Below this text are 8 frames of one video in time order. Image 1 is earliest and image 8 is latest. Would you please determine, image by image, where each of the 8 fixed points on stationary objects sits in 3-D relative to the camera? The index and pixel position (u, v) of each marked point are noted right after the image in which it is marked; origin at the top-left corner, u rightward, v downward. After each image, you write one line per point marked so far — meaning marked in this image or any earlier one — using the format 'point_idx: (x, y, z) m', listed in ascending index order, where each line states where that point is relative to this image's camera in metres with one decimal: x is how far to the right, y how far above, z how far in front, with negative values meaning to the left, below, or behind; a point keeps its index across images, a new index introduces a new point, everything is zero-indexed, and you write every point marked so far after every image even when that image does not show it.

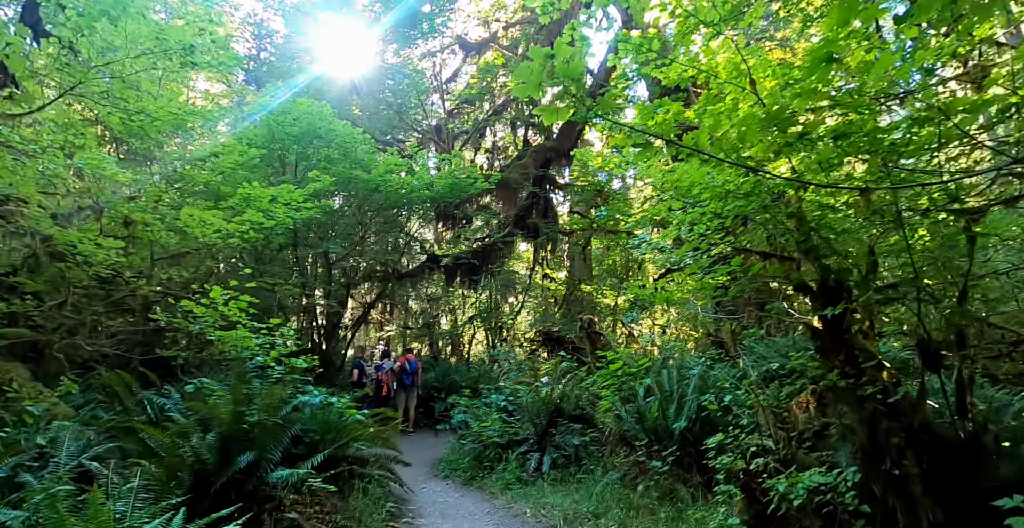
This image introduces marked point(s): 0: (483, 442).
0: (-0.4, -2.5, +7.7) m
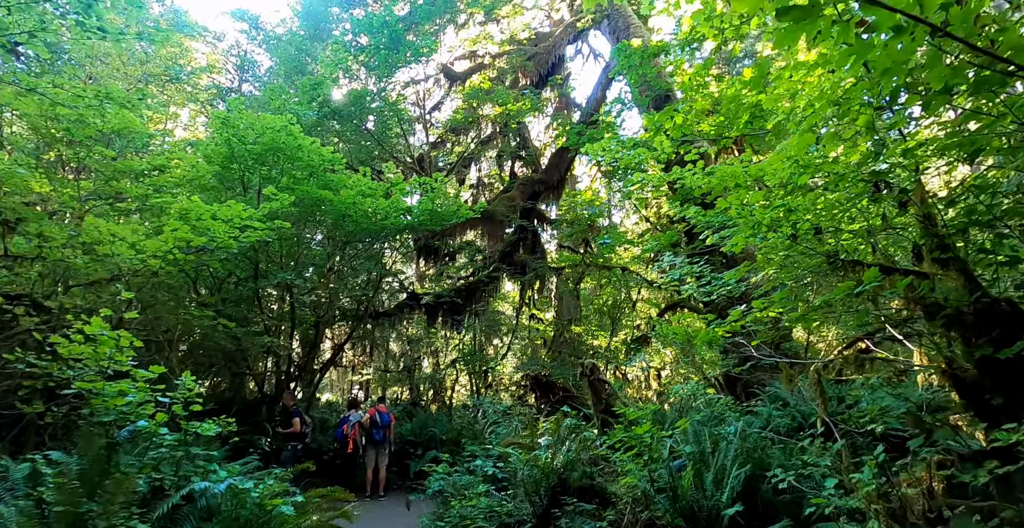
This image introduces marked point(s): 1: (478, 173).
0: (-0.5, -2.9, +6.5) m
1: (-0.9, +2.5, +16.1) m
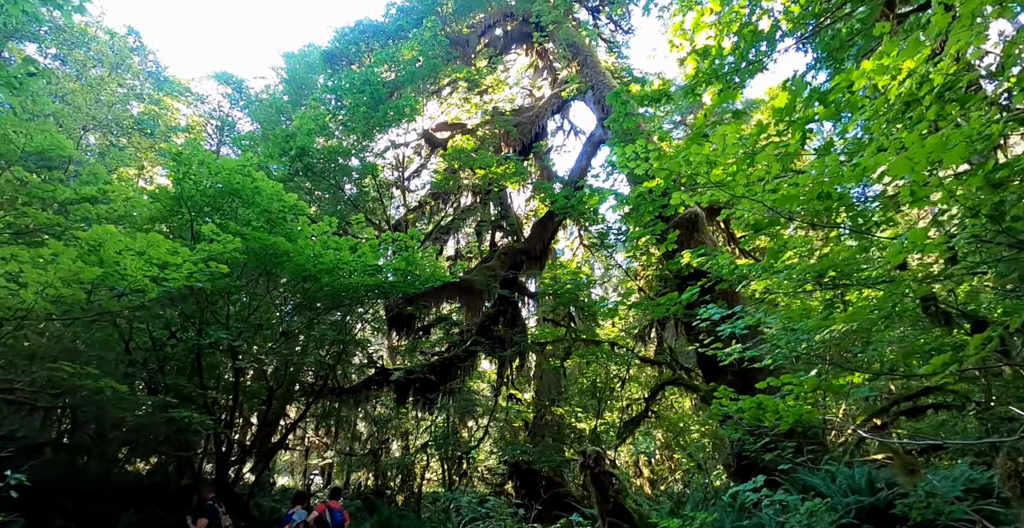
0: (-0.7, -3.4, +5.2) m
1: (-1.4, +0.6, +15.4) m
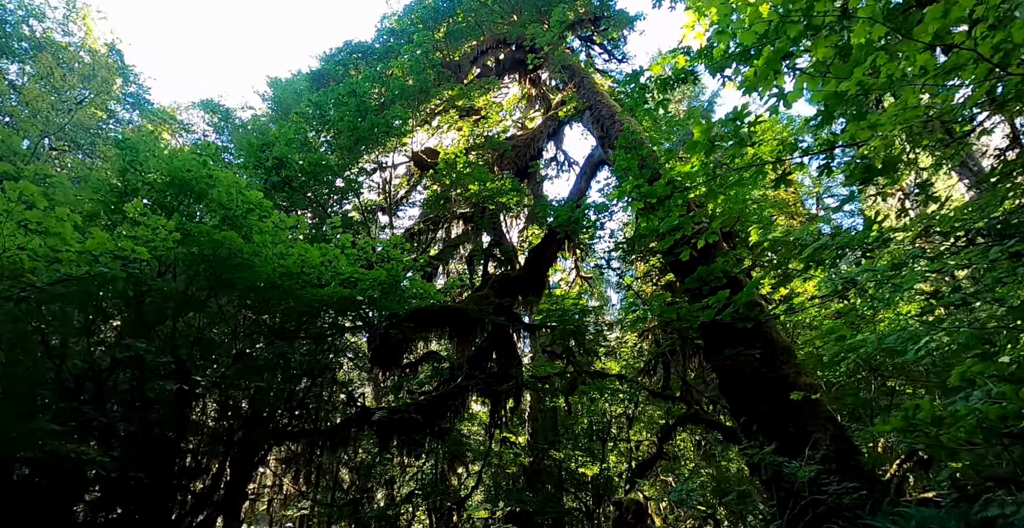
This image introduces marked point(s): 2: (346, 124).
0: (-0.7, -3.4, +3.9) m
1: (-1.6, -0.2, +14.4) m
2: (-3.4, +2.9, +11.7) m
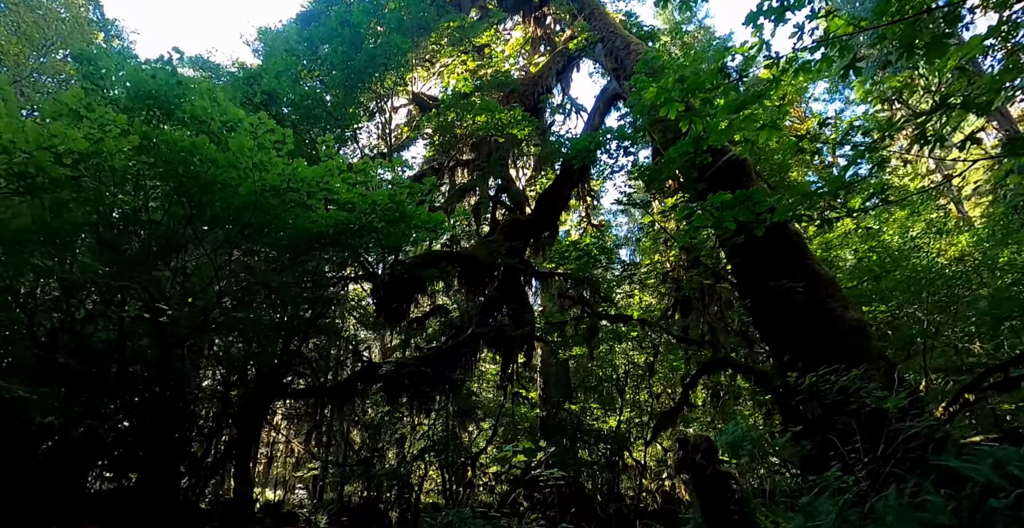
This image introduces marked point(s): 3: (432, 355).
0: (-0.4, -2.8, +3.5) m
1: (-1.4, +1.0, +13.8) m
2: (-3.2, +3.8, +10.8) m
3: (-1.5, -1.6, +10.5) m
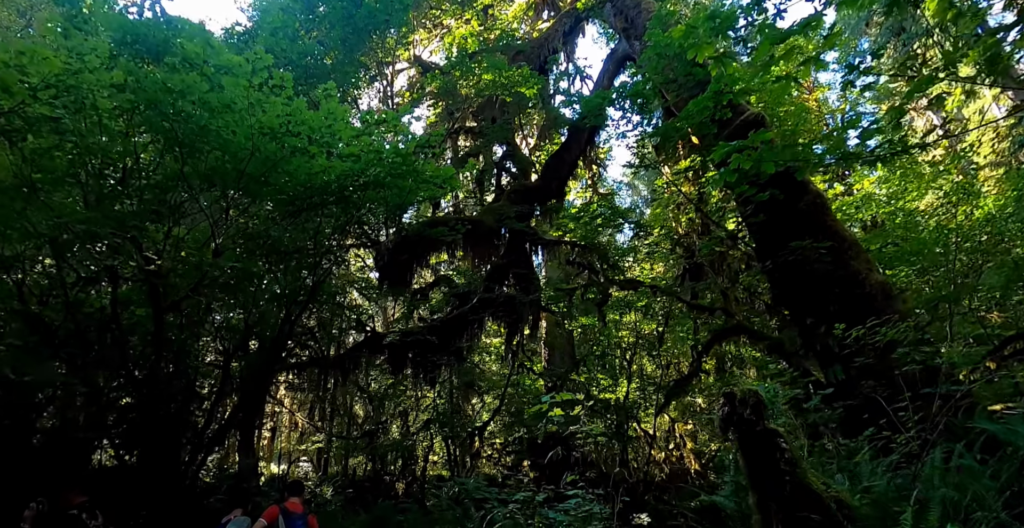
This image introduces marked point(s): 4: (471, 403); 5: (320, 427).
0: (-0.3, -2.6, +3.3) m
1: (-1.3, +1.7, +13.4) m
2: (-3.1, +4.4, +10.4) m
3: (-1.3, -1.1, +10.3) m
4: (-0.8, -2.8, +11.7) m
5: (-3.6, -3.1, +11.0) m
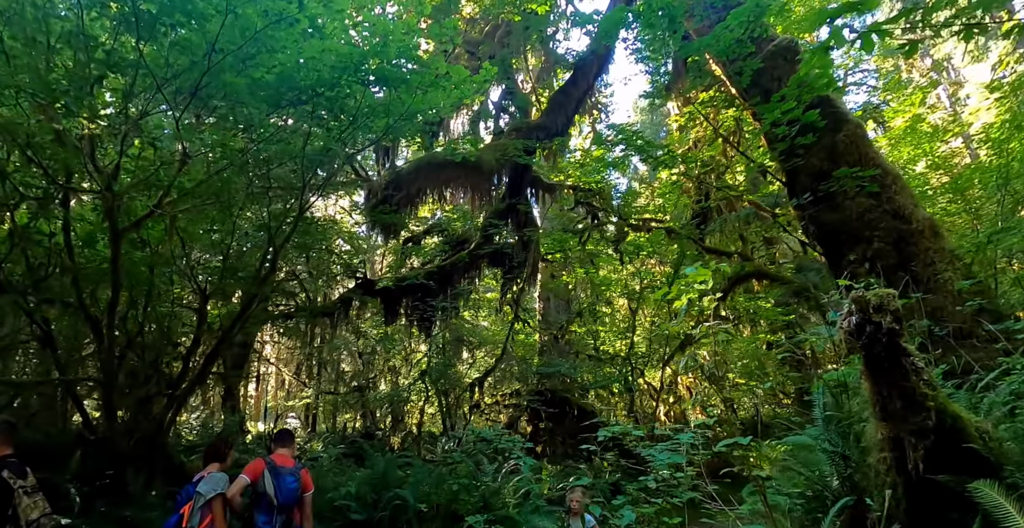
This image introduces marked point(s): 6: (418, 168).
0: (-0.2, -2.1, +2.8) m
1: (-1.3, +2.8, +12.6) m
2: (-3.1, +5.3, +9.4) m
3: (-1.3, -0.1, +9.7) m
4: (-0.9, -1.7, +11.2) m
5: (-3.7, -2.1, +10.4) m
6: (-1.5, +1.3, +9.5) m
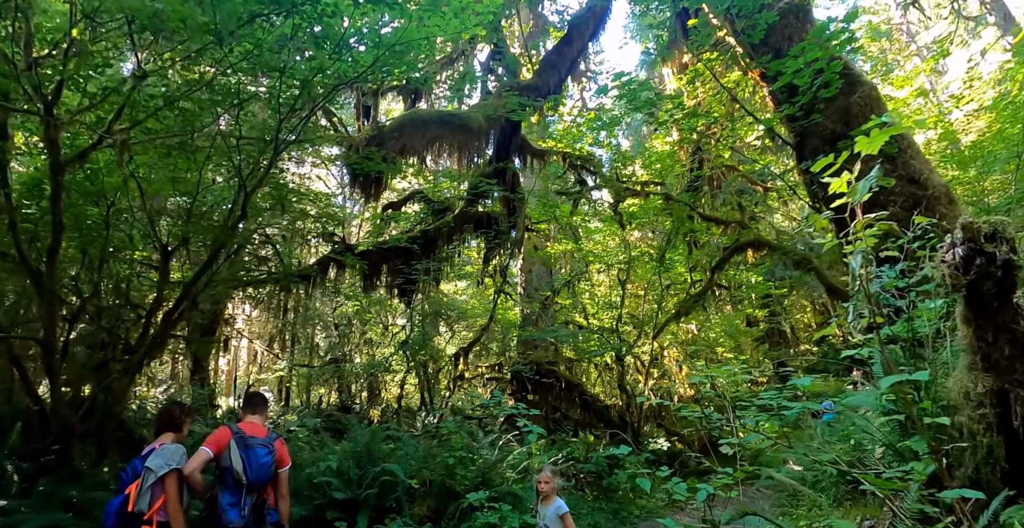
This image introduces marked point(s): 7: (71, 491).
0: (-0.1, -1.8, +2.5) m
1: (-1.6, +3.5, +12.0) m
2: (-3.2, +5.9, +8.6) m
3: (-1.6, +0.4, +9.2) m
4: (-1.2, -1.2, +10.8) m
5: (-4.0, -1.5, +9.9) m
6: (-1.7, +1.9, +9.0) m
7: (-2.8, -1.4, +3.6) m
